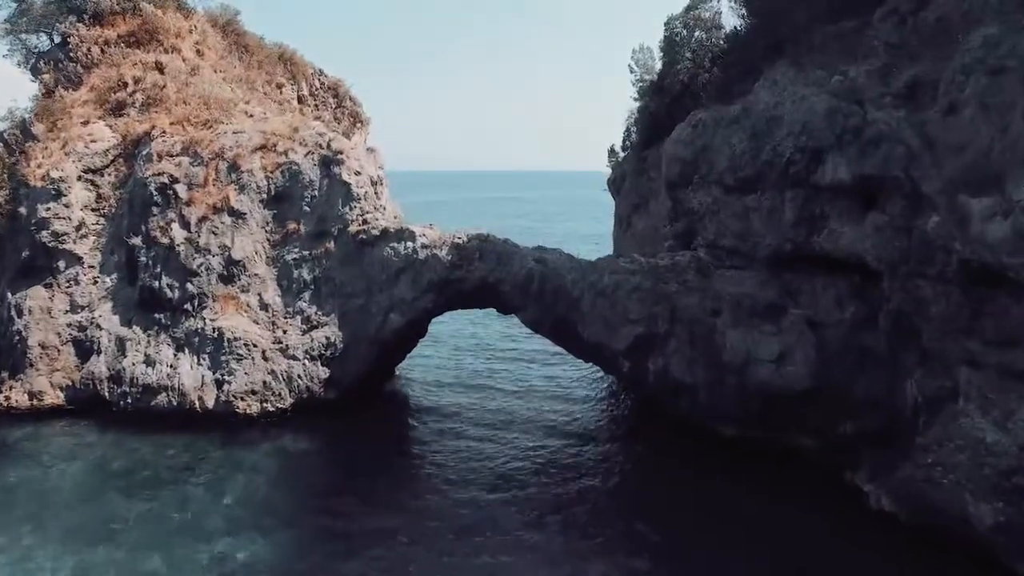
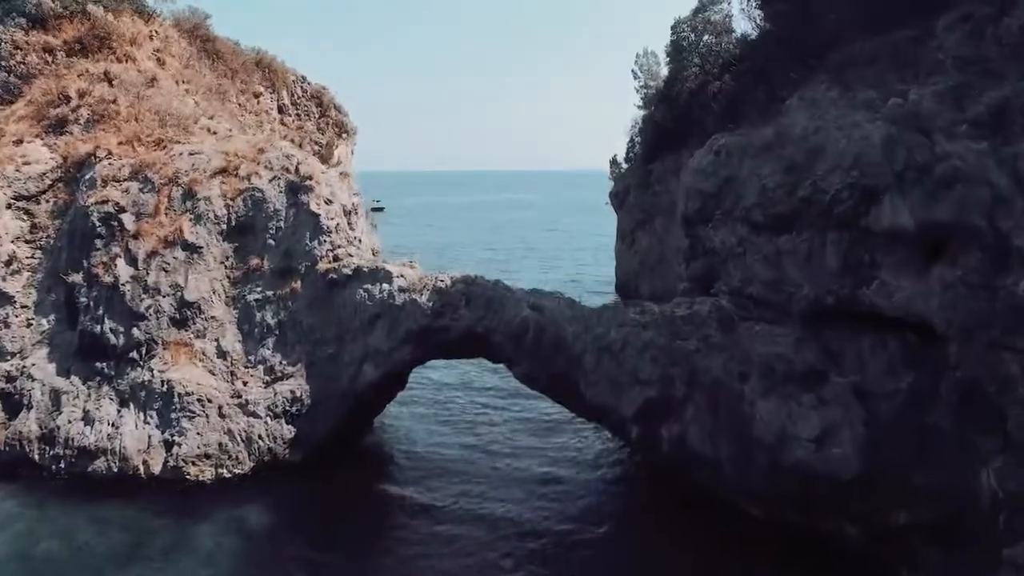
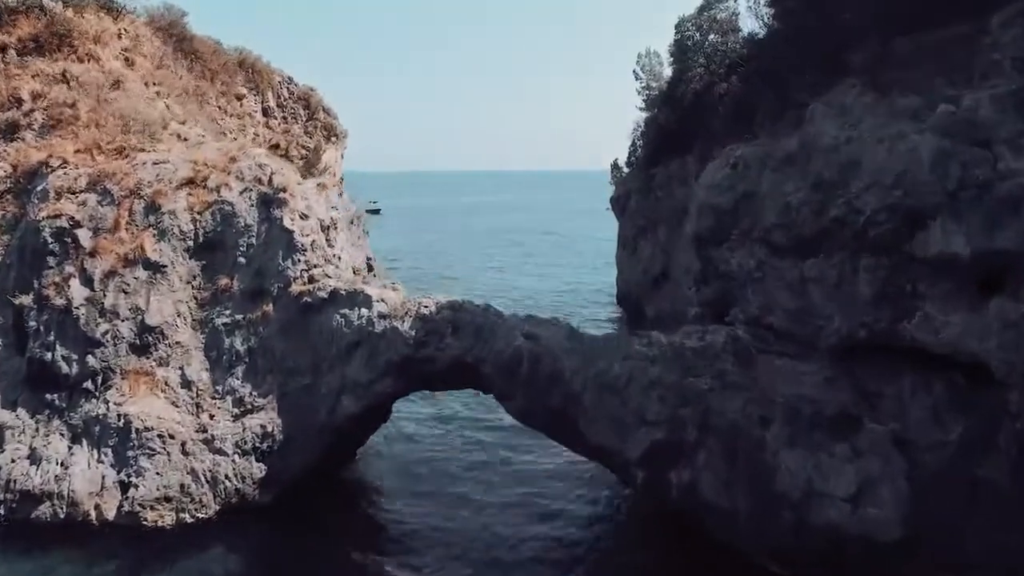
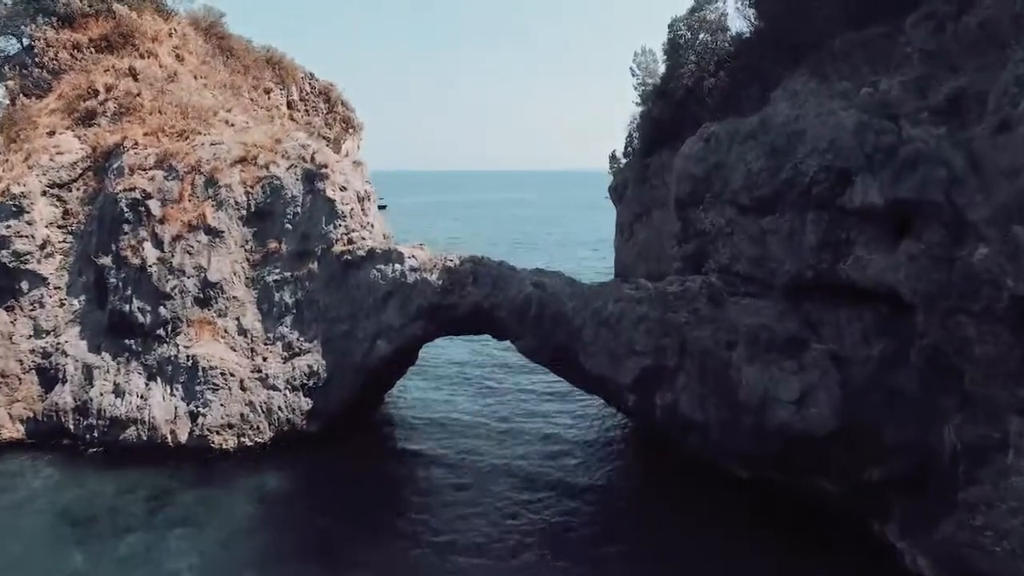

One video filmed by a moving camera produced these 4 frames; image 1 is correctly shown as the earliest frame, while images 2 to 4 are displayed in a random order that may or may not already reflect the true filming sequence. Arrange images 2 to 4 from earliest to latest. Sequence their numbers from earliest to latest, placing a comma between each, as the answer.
4, 2, 3
